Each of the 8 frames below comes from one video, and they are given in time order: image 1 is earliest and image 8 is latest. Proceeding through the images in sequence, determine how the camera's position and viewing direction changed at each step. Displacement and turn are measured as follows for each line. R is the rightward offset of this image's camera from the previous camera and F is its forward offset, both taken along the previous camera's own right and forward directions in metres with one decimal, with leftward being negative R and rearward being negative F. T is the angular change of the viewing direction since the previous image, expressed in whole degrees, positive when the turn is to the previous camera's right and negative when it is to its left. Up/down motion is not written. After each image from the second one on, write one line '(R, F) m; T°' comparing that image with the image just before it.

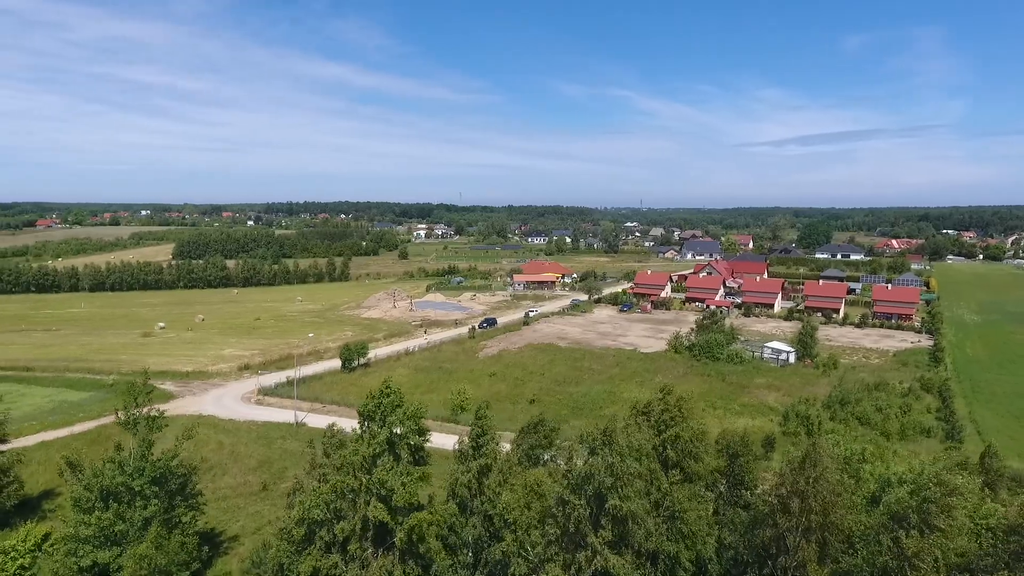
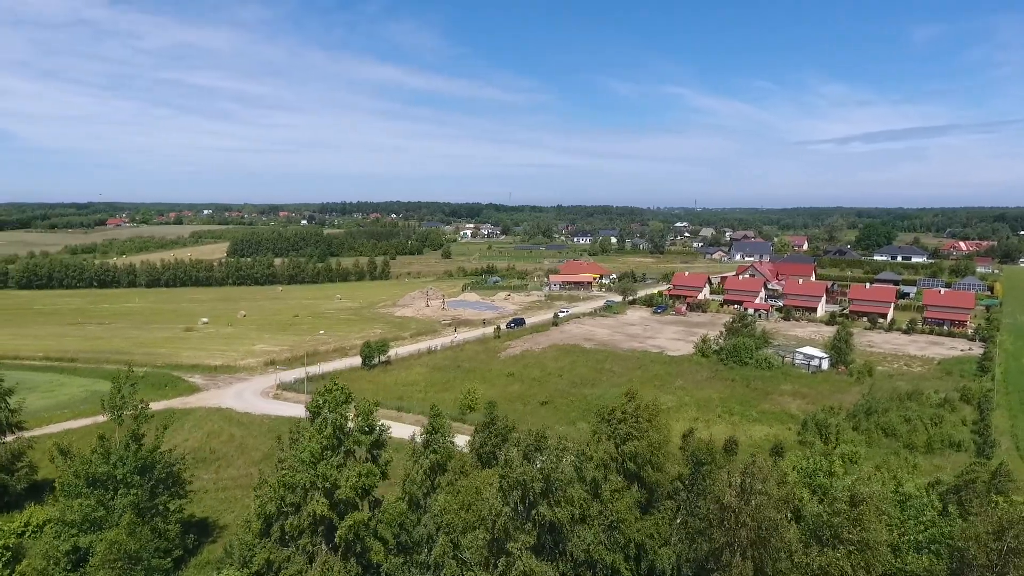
(+1.3, +0.1) m; -5°
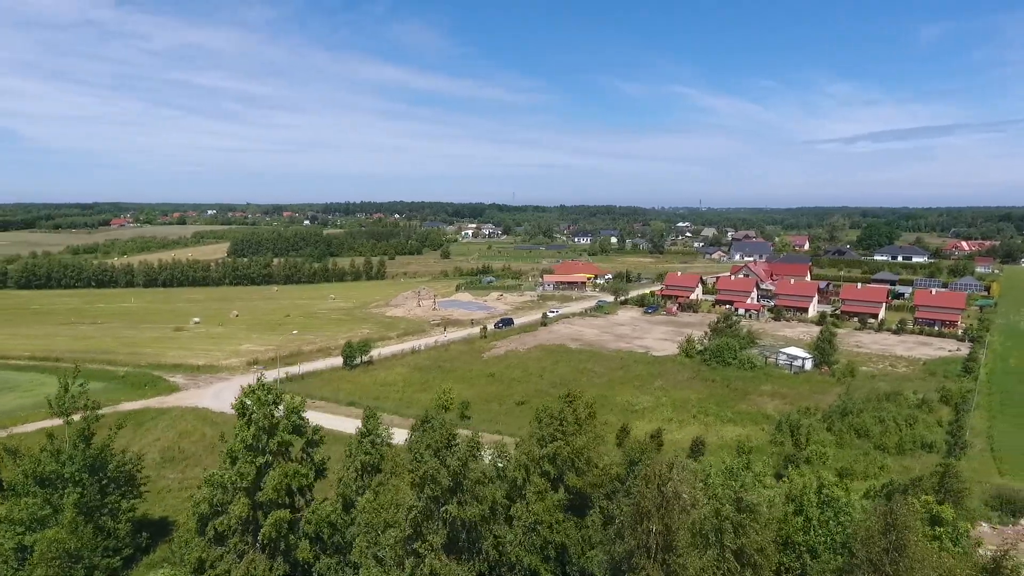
(+1.0, 0.0) m; 0°
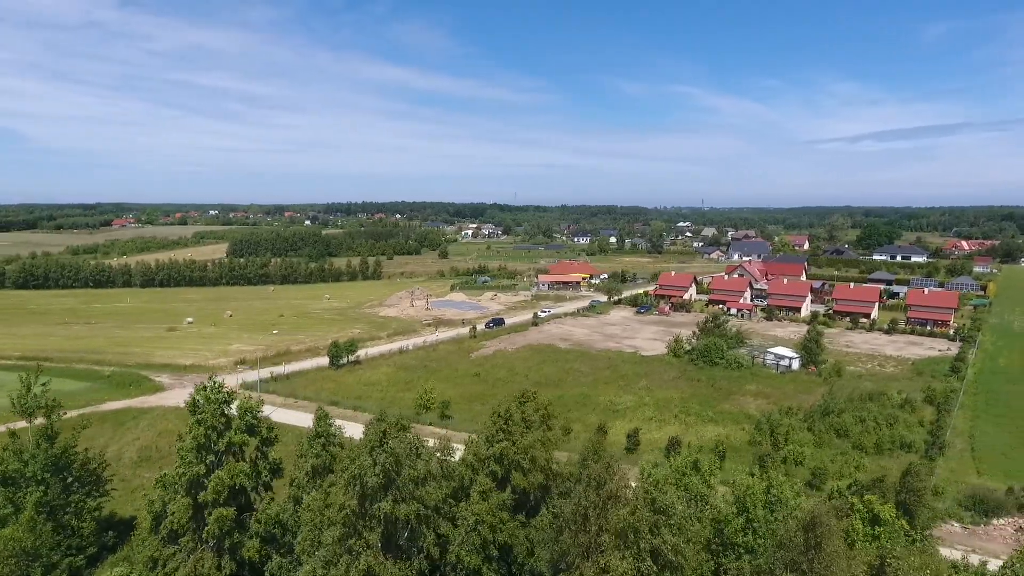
(+0.7, 0.0) m; 0°
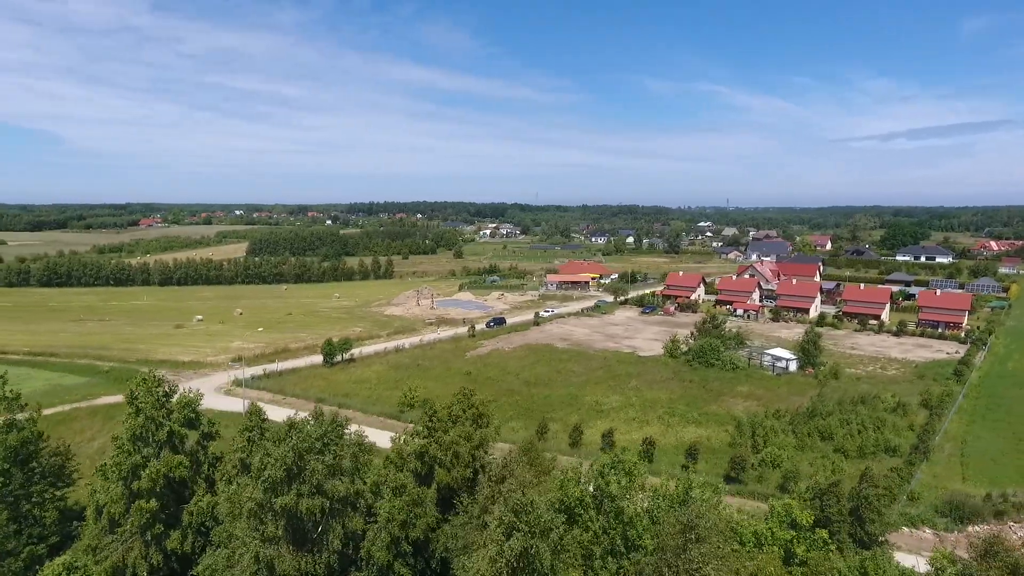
(+1.3, 0.0) m; -2°
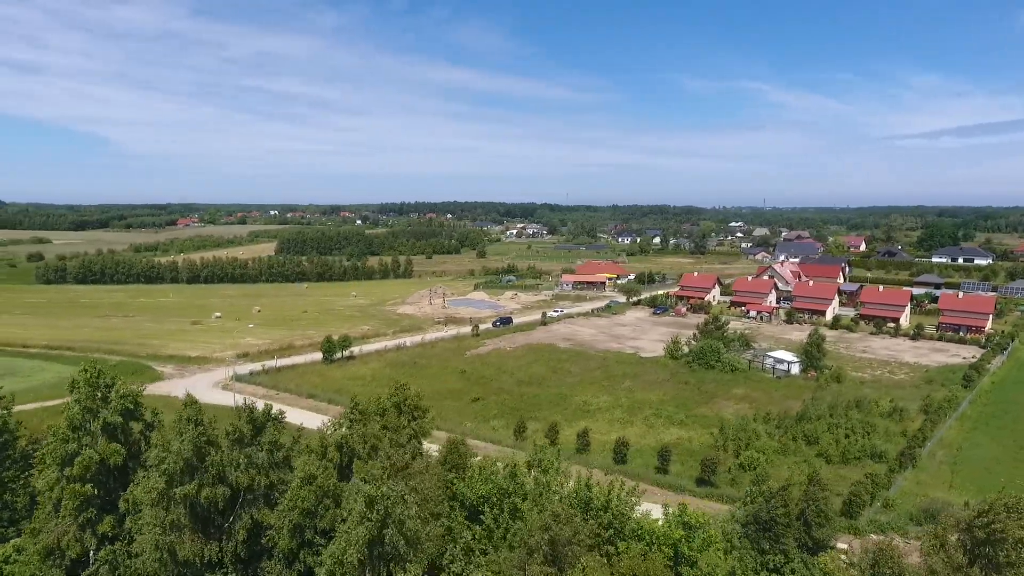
(+1.5, -0.1) m; -3°
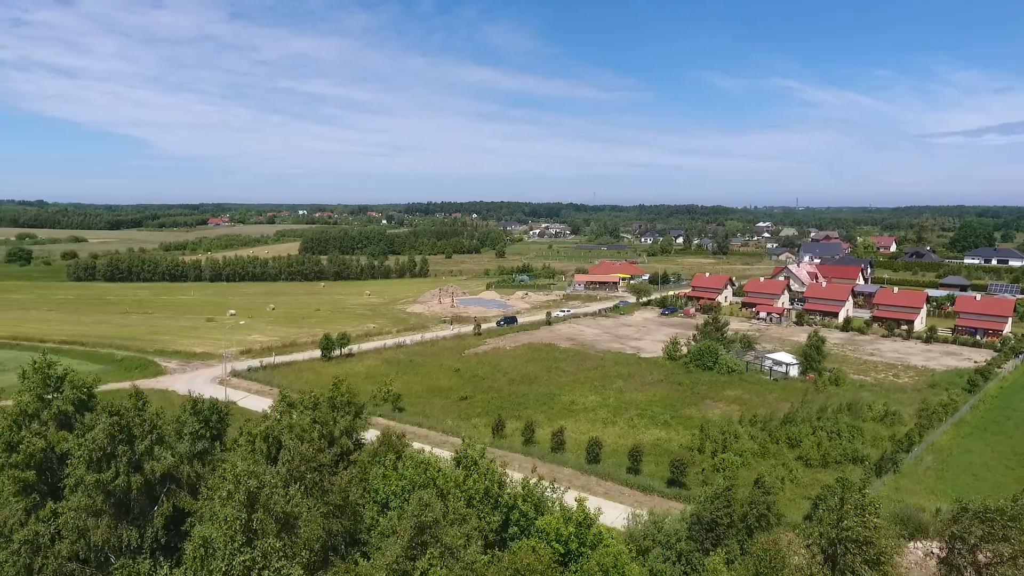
(+1.4, -0.1) m; -2°
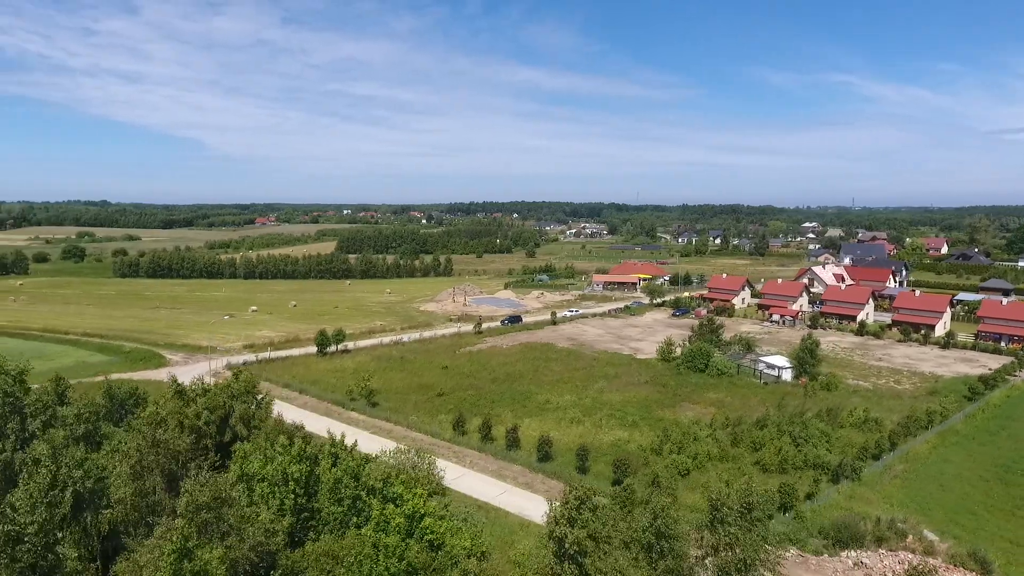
(+2.4, -0.1) m; -4°
